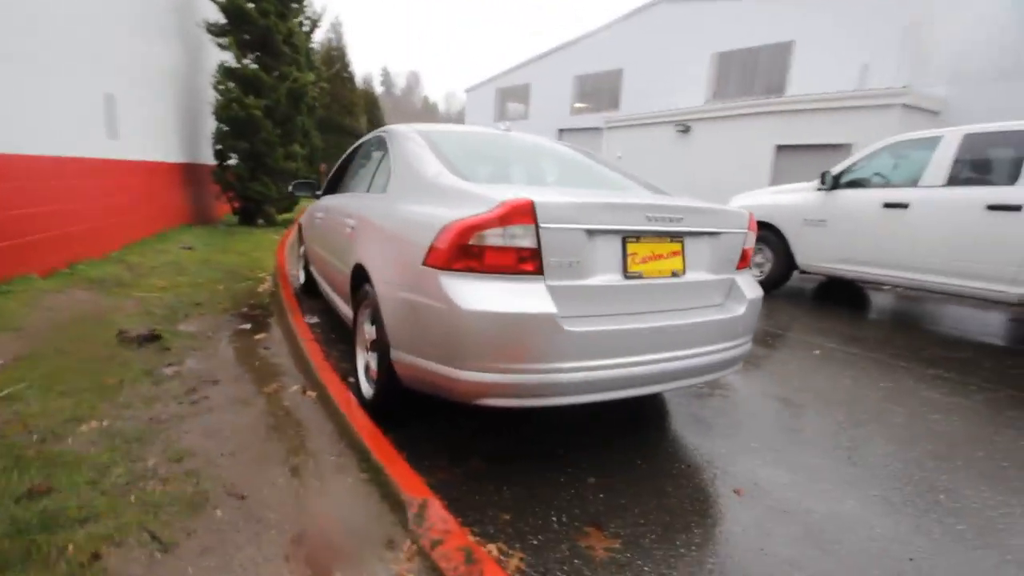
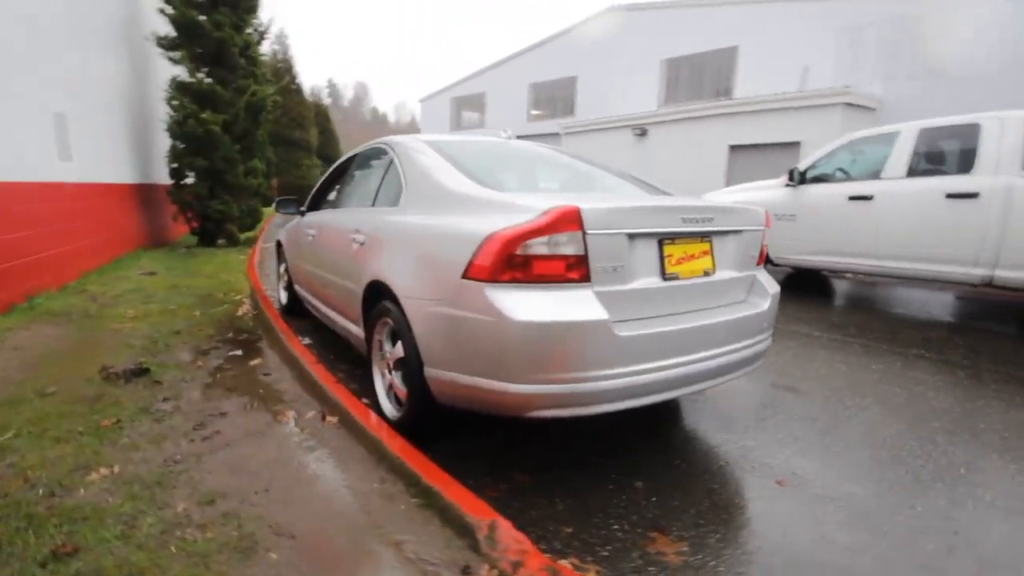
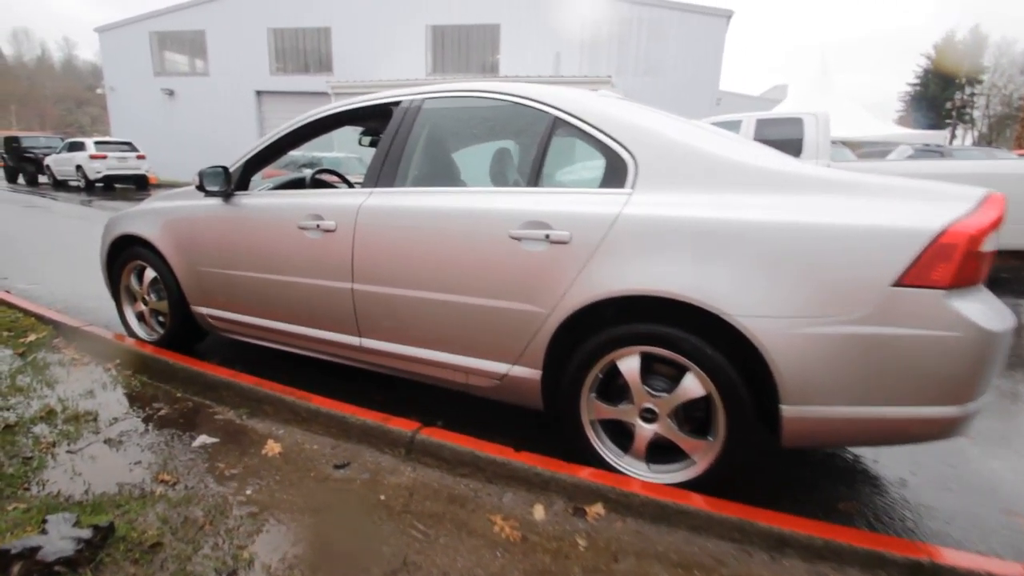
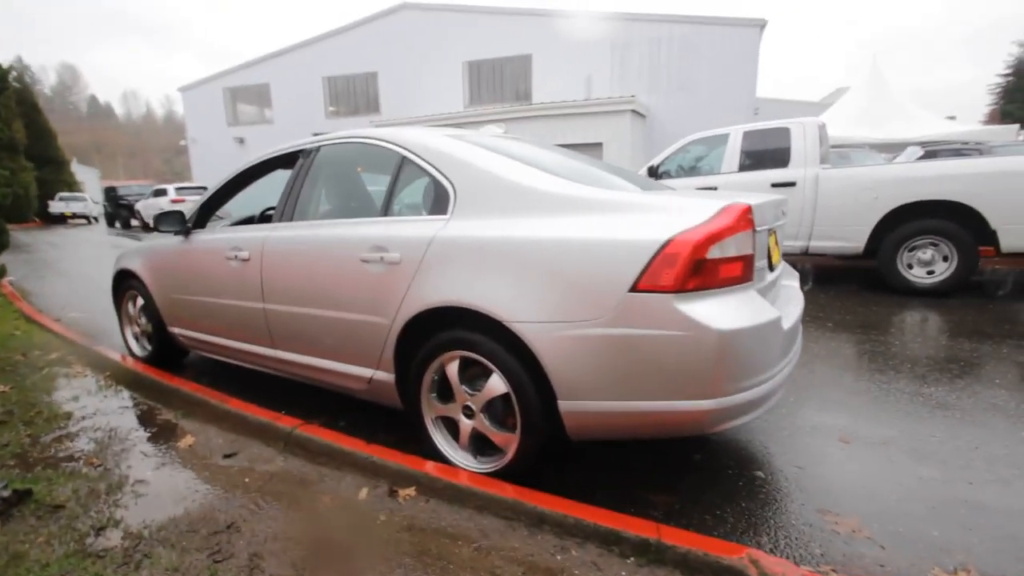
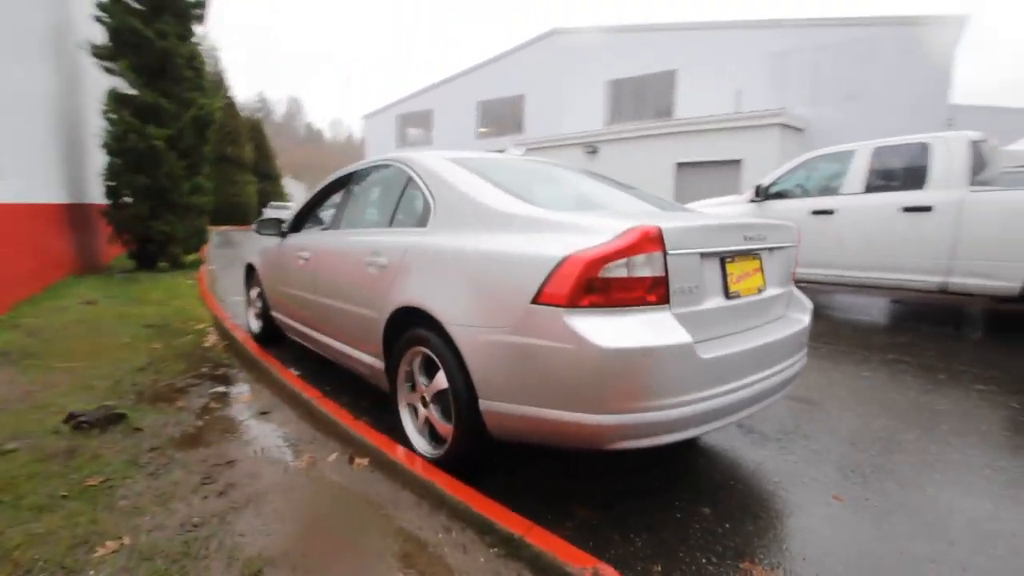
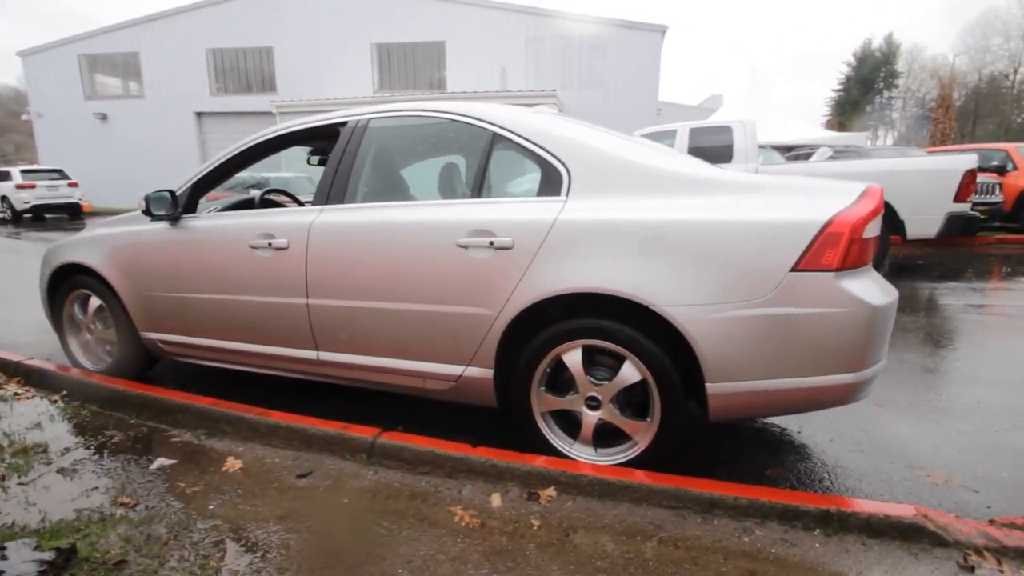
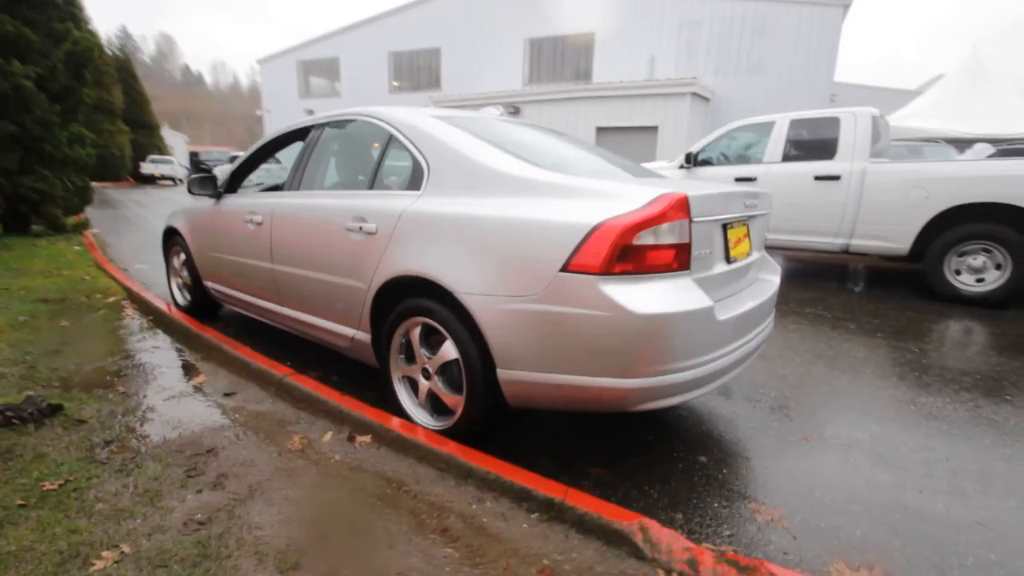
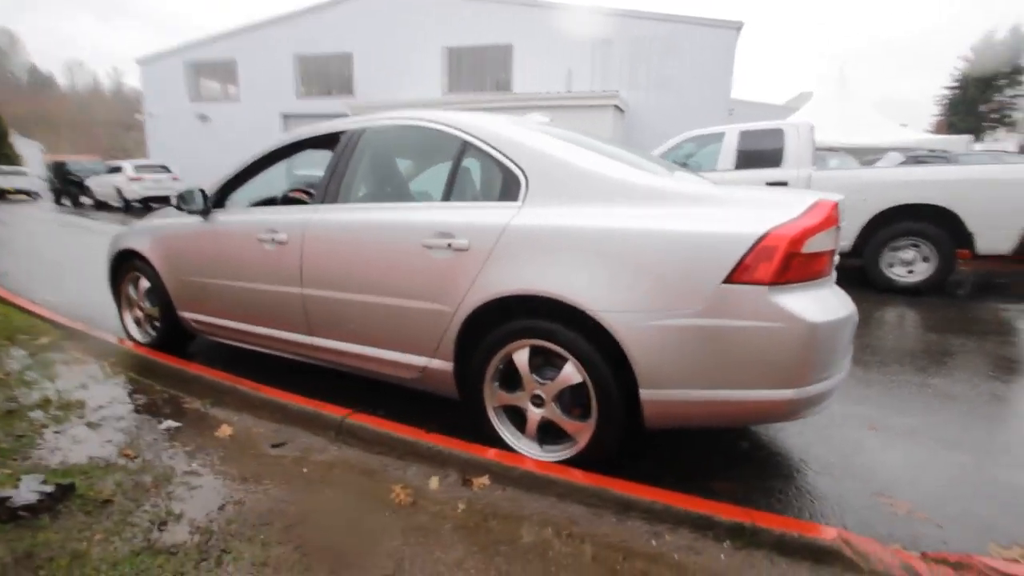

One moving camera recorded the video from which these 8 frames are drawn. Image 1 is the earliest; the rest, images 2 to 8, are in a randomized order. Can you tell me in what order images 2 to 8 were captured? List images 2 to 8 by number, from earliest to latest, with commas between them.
2, 5, 7, 4, 8, 6, 3
